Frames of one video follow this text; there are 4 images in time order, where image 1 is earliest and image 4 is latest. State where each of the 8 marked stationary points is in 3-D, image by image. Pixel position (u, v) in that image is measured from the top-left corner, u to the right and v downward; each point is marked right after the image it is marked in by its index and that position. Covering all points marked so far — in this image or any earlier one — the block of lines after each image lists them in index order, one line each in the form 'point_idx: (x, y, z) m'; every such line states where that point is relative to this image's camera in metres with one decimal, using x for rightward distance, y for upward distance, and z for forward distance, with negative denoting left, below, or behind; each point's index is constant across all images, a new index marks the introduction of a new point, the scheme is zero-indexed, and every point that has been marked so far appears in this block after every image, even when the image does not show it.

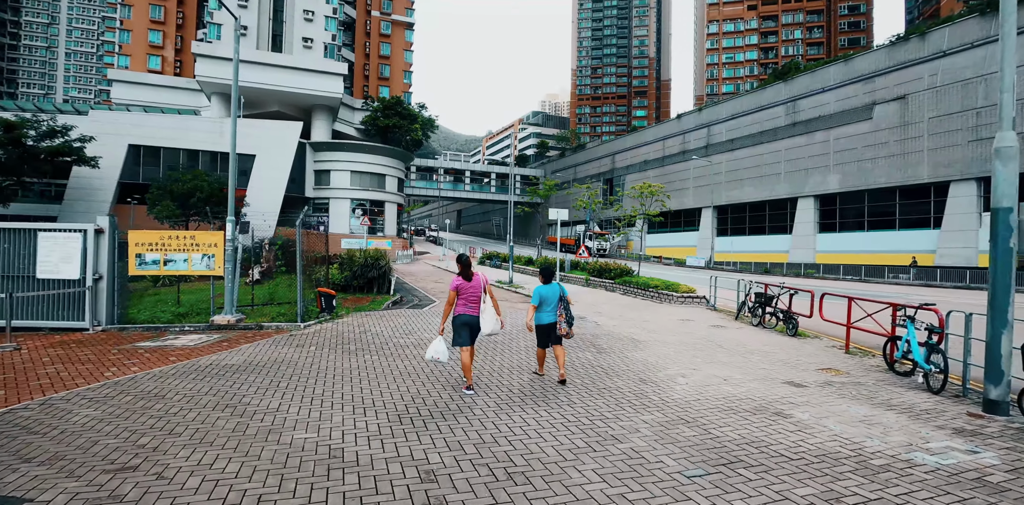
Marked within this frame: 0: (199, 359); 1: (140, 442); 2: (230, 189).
0: (-5.0, -1.7, +7.4) m
1: (-3.5, -1.8, +4.3) m
2: (-6.4, +1.4, +10.5) m
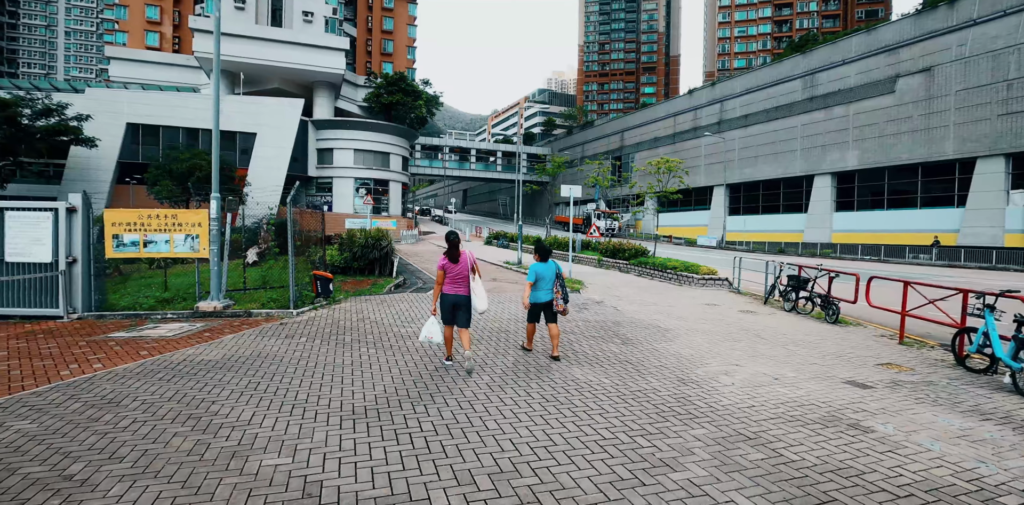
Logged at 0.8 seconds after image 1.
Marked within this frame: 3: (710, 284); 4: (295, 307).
0: (-4.8, -1.4, +6.5) m
1: (-3.3, -1.6, +3.4) m
2: (-6.2, +1.8, +9.6) m
3: (+6.5, -1.0, +15.2) m
4: (-4.5, -1.1, +9.5) m
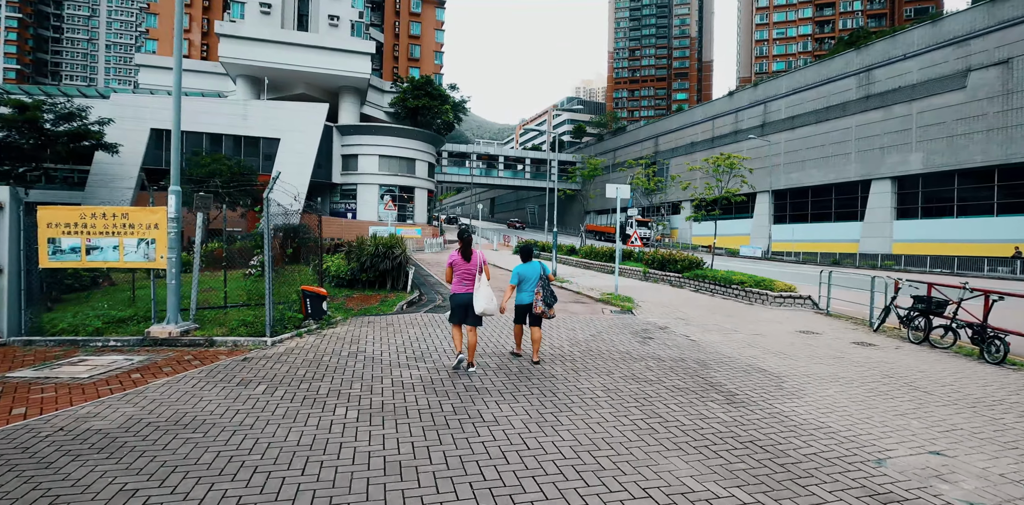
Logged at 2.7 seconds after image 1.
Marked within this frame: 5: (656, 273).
0: (-4.3, -1.5, +4.3) m
1: (-3.0, -1.7, +1.2) m
2: (-5.5, +1.7, +7.5) m
3: (+7.5, -1.4, +12.4) m
4: (-3.8, -1.3, +7.3) m
5: (+5.5, -0.8, +17.6) m
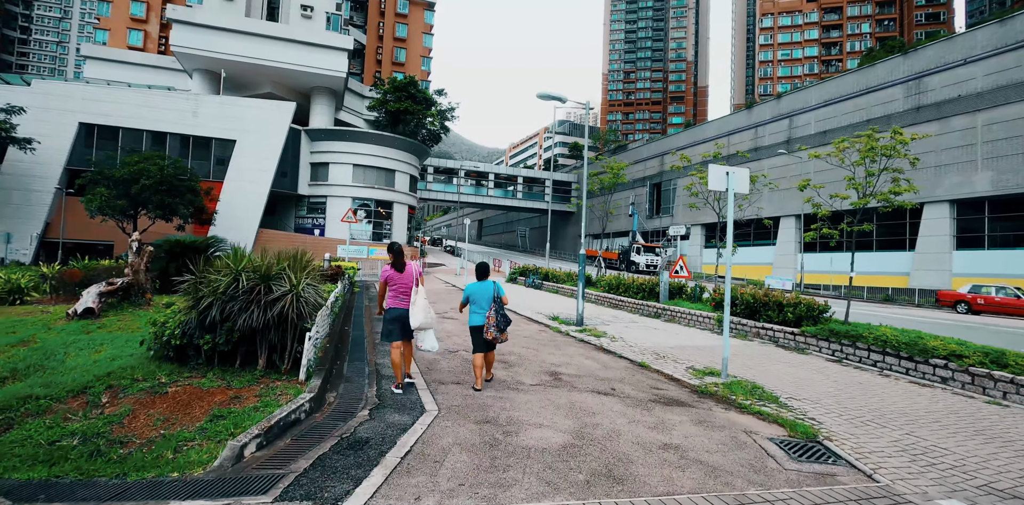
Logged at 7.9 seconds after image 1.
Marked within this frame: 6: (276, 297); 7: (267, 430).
0: (-3.8, -1.6, -2.4) m
1: (-2.4, -1.5, -5.5) m
2: (-5.1, +1.5, +0.9) m
3: (+7.7, -2.1, +6.0) m
4: (-3.4, -1.5, +0.7) m
5: (+5.6, -1.7, +11.1) m
6: (-2.9, -0.5, +6.0) m
7: (-2.1, -1.6, +4.7) m
